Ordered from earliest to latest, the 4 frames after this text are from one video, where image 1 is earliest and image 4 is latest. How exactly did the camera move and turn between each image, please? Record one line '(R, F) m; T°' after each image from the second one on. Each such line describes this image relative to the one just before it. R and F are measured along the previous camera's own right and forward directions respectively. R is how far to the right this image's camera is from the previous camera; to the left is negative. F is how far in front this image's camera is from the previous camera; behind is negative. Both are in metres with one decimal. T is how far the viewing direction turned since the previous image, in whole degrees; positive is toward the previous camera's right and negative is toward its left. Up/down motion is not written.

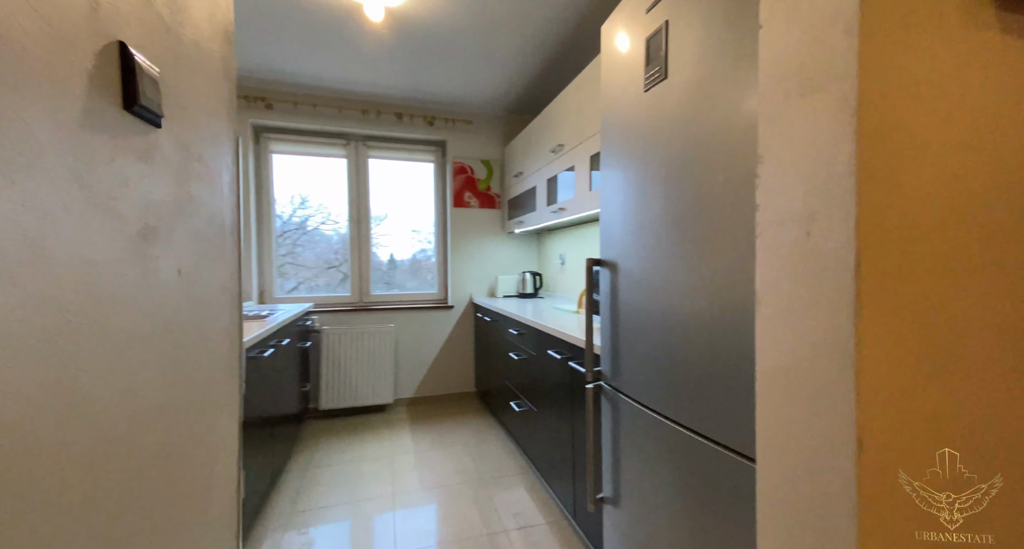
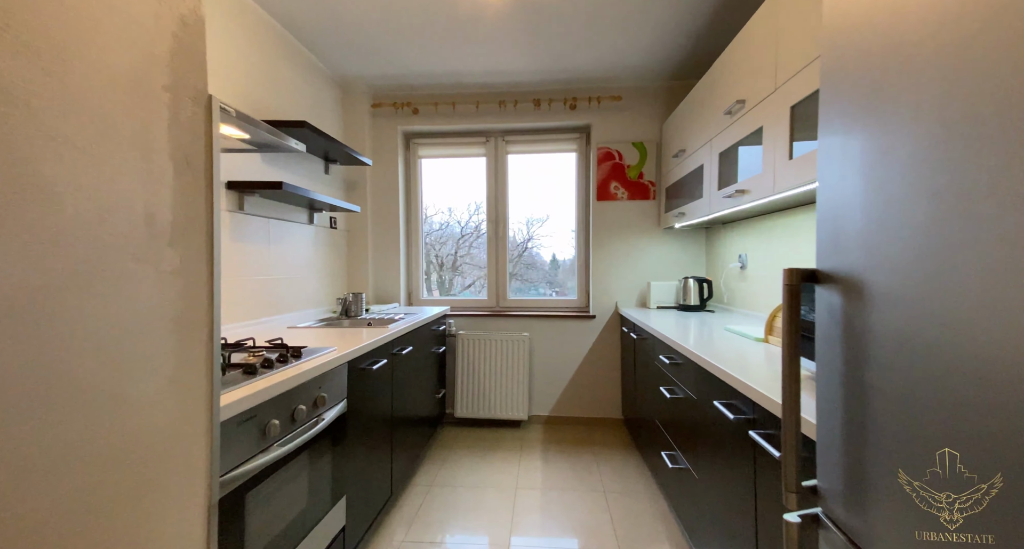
(+0.1, +0.4) m; -23°
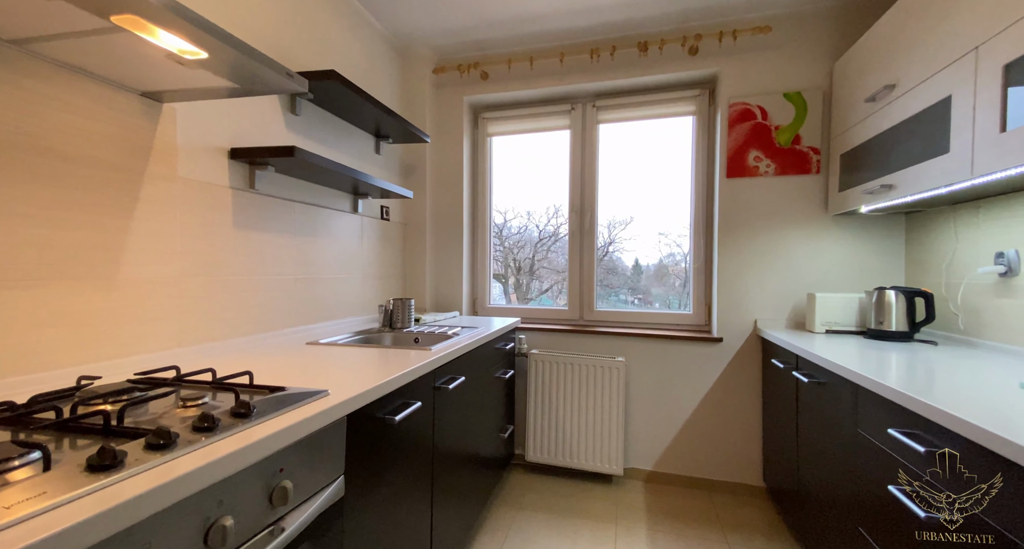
(-0.1, +0.6) m; -11°
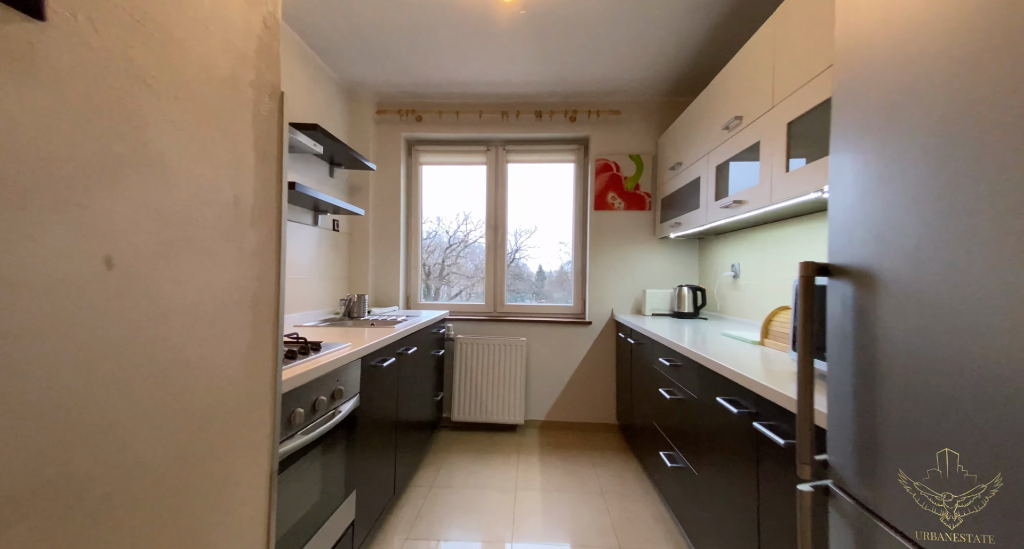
(-0.1, -0.6) m; +13°
